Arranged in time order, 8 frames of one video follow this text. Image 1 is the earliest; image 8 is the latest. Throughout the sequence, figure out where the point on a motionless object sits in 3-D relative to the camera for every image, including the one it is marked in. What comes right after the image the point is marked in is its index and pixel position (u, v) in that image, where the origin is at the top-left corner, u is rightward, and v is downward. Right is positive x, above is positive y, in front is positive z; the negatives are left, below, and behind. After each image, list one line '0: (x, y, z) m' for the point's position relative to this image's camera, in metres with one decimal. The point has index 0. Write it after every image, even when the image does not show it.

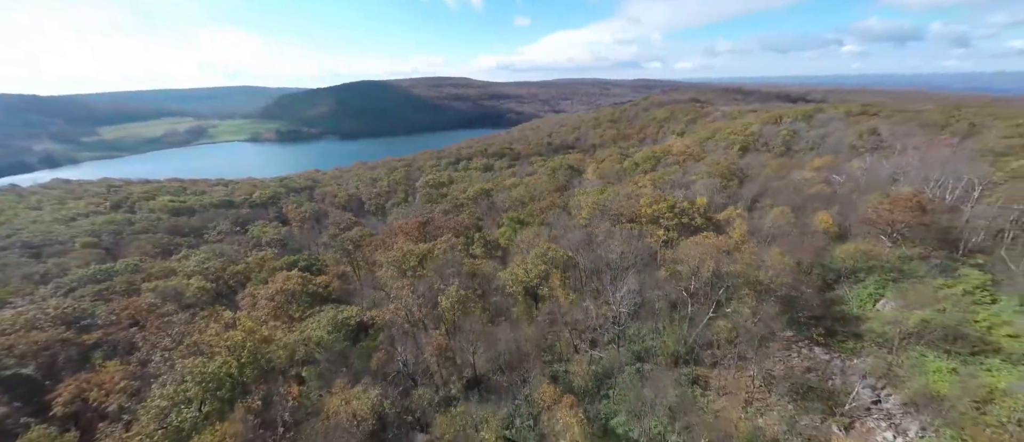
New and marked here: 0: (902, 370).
0: (+18.7, -7.2, +19.8) m
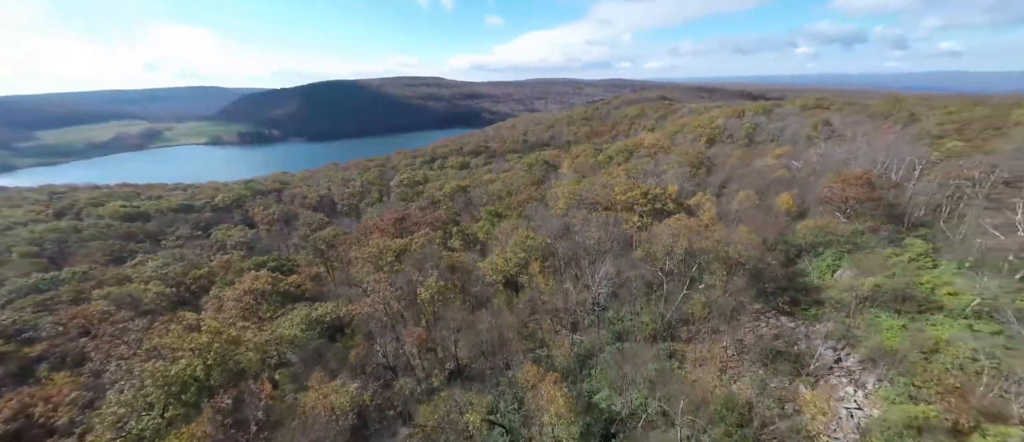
0: (+18.1, -5.8, +21.5) m
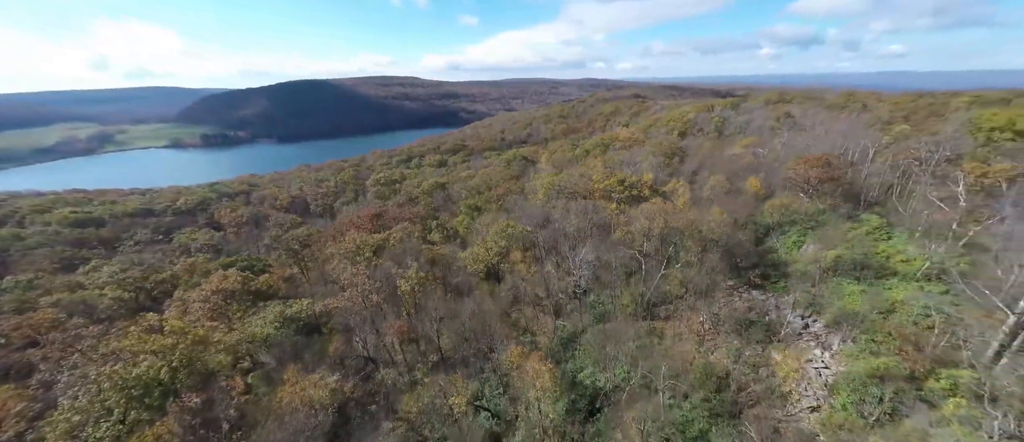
0: (+17.3, -4.3, +22.8) m
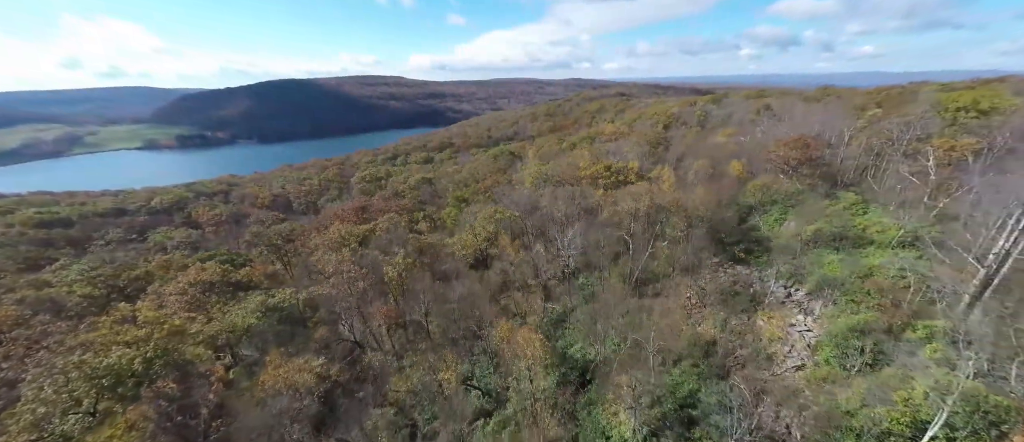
0: (+16.7, -2.8, +23.5) m
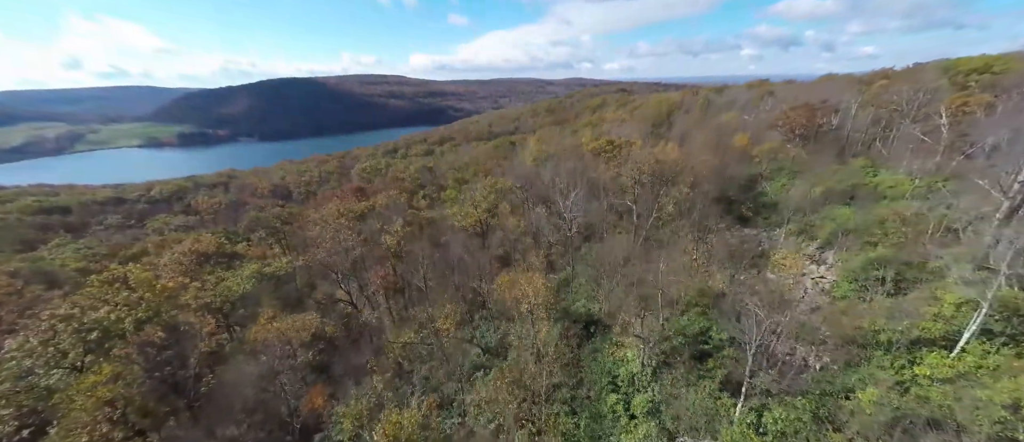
0: (+16.9, -0.2, +22.8) m
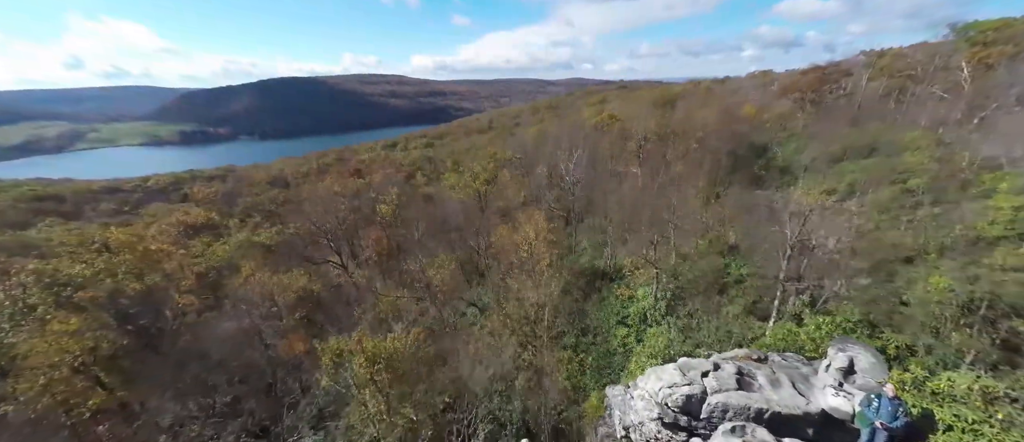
0: (+16.9, +2.0, +21.9) m
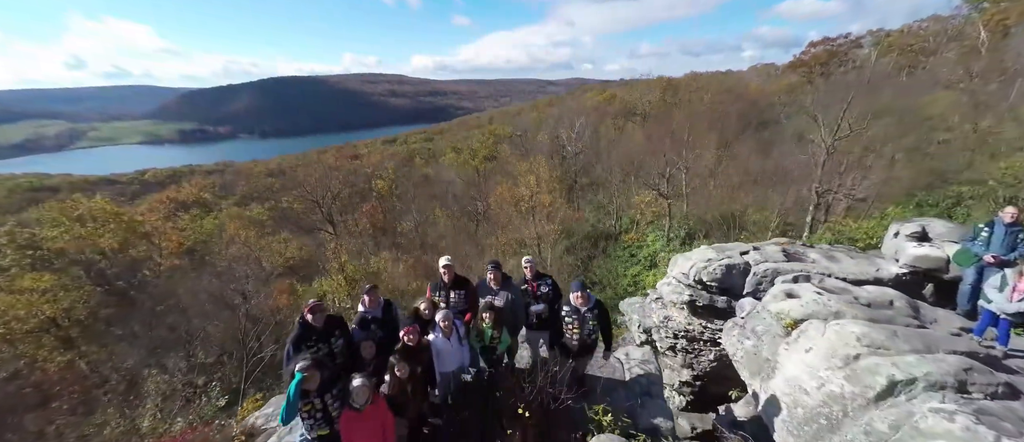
0: (+16.8, +3.7, +21.1) m
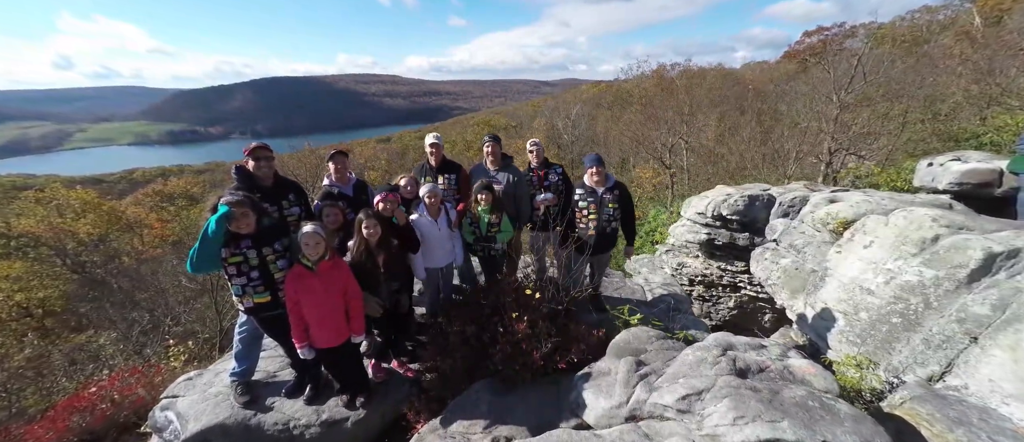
0: (+16.6, +4.4, +20.8) m
